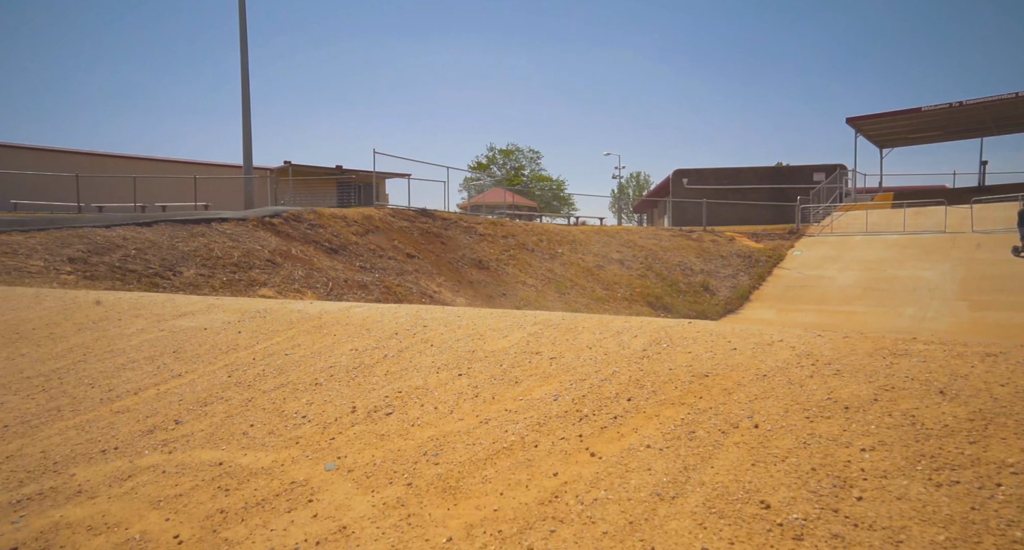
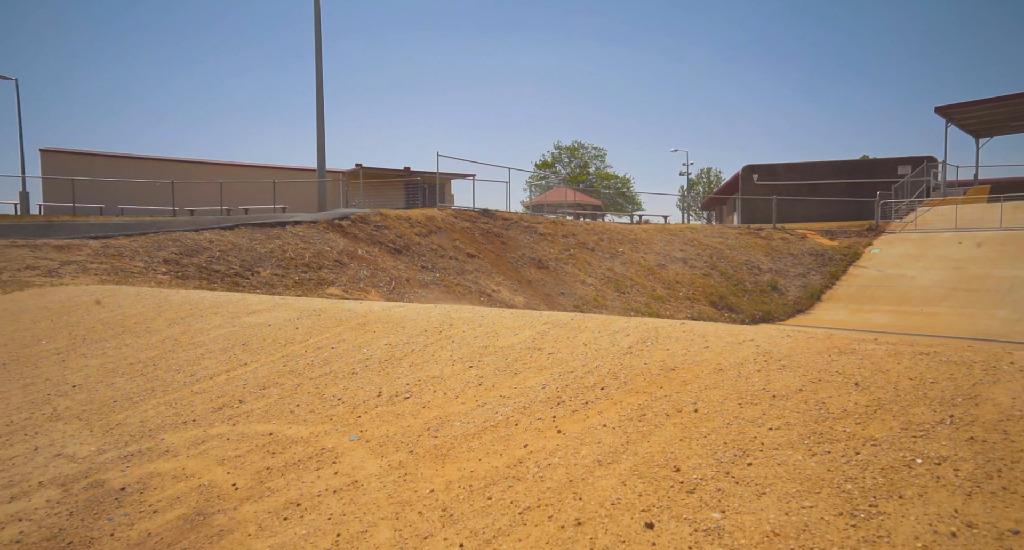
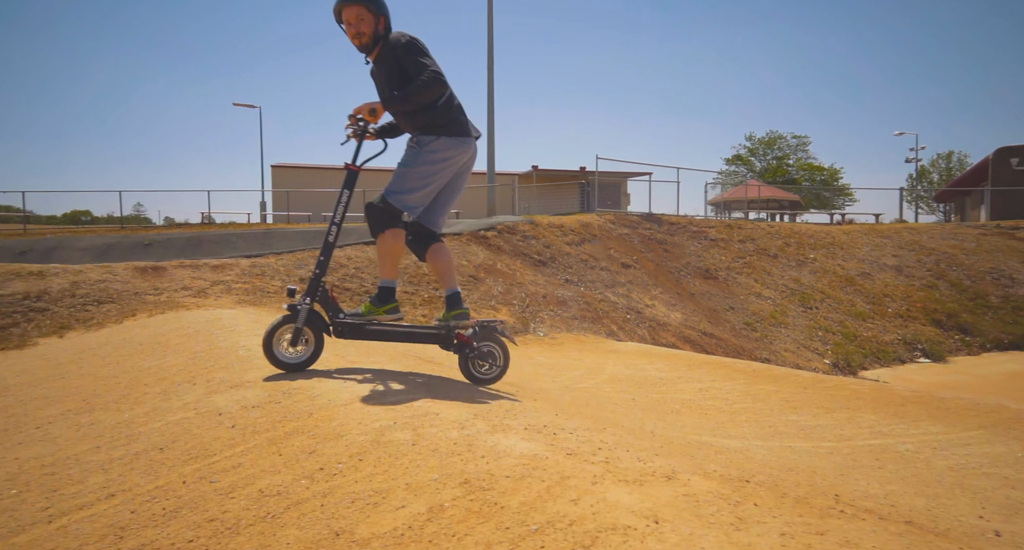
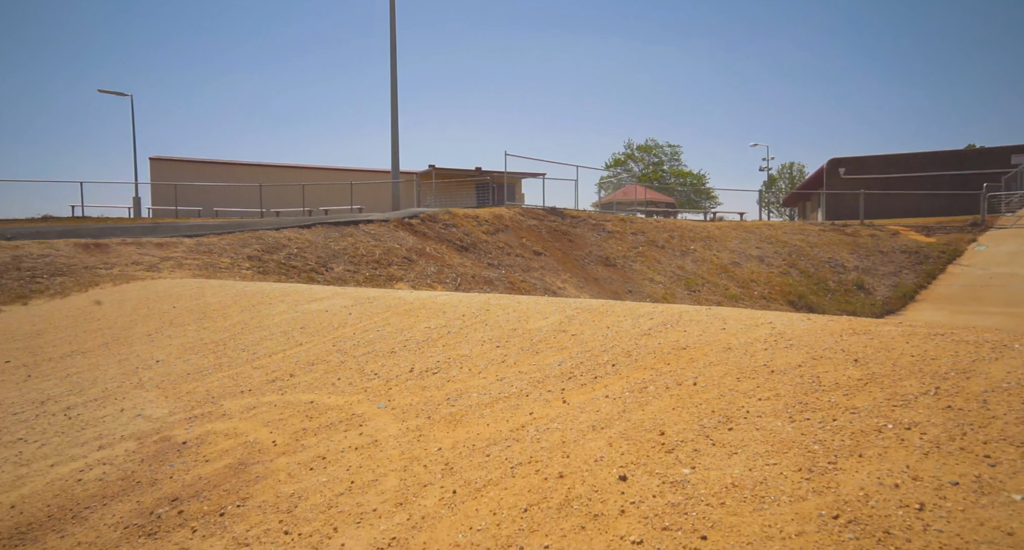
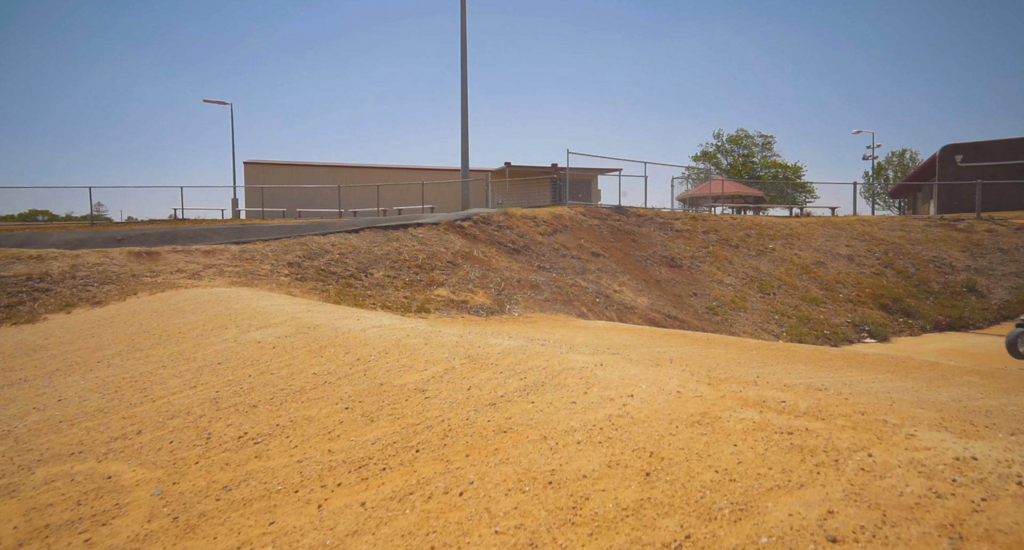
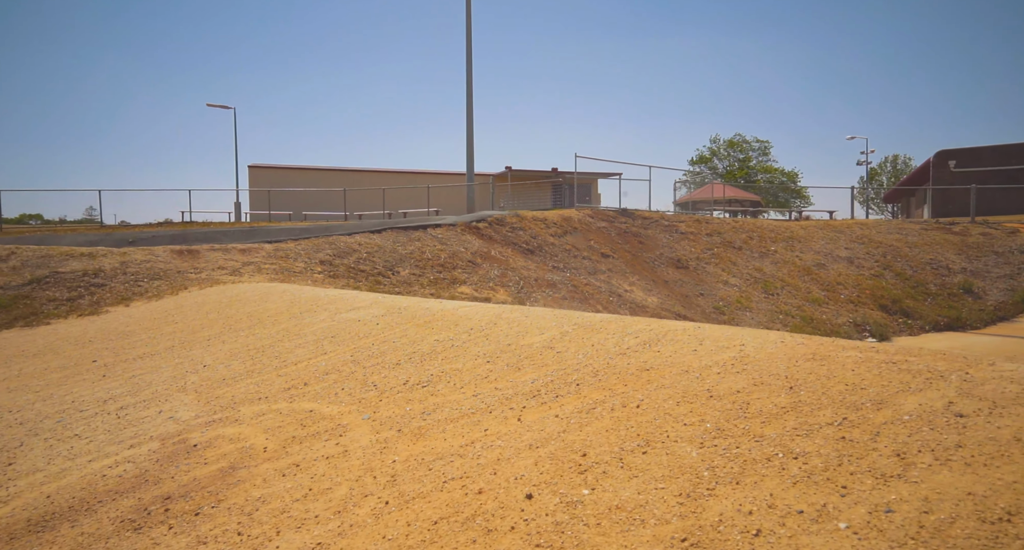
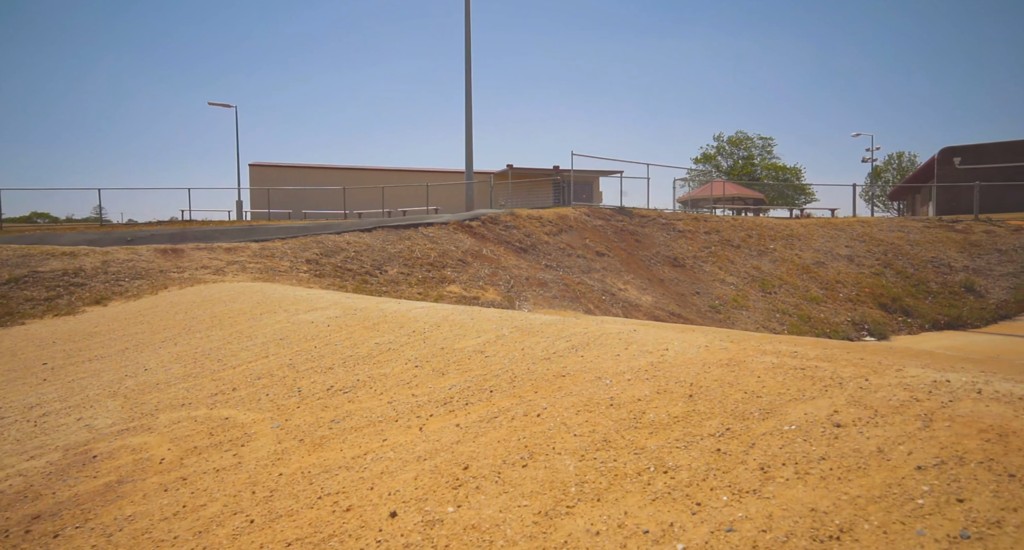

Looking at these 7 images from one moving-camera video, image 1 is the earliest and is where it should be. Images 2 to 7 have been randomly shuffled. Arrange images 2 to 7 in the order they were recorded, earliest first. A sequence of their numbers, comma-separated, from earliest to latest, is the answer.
2, 4, 6, 7, 5, 3
